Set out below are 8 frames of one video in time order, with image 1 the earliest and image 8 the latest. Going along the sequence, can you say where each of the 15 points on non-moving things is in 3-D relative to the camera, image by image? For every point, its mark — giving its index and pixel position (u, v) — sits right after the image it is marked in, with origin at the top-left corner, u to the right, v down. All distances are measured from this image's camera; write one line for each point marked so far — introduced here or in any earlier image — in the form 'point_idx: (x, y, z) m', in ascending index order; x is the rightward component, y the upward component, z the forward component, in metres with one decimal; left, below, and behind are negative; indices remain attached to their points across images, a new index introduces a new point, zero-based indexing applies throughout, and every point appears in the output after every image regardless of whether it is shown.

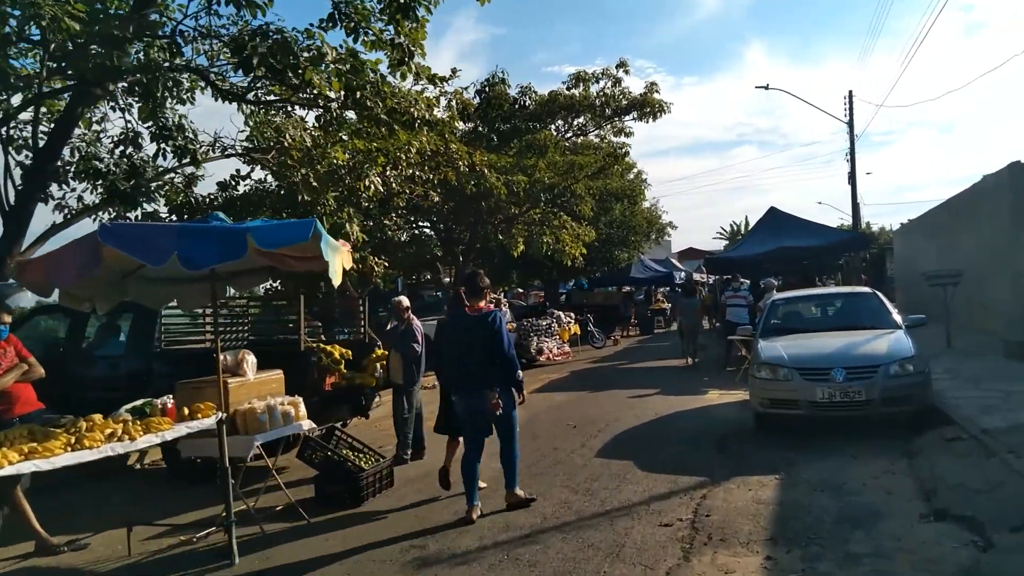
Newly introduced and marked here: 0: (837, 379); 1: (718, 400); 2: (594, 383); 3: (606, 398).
0: (+3.6, -1.0, +8.1) m
1: (+3.4, -1.9, +12.1) m
2: (+1.8, -2.1, +15.9) m
3: (+1.7, -2.0, +13.1) m
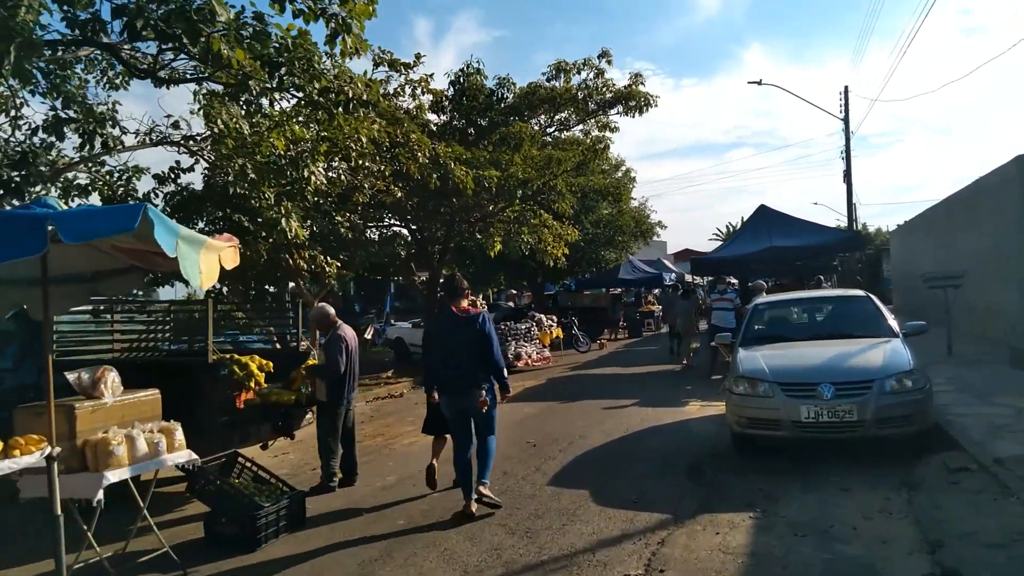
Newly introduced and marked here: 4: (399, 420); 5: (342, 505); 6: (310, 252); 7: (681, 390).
0: (+3.0, -1.1, +7.0) m
1: (+2.8, -1.9, +11.1) m
2: (+1.2, -2.1, +14.9) m
3: (+1.1, -2.0, +12.0) m
4: (-1.9, -2.3, +12.4) m
5: (-1.6, -2.1, +6.9) m
6: (-3.4, +0.7, +12.4) m
7: (+3.2, -2.0, +14.0) m
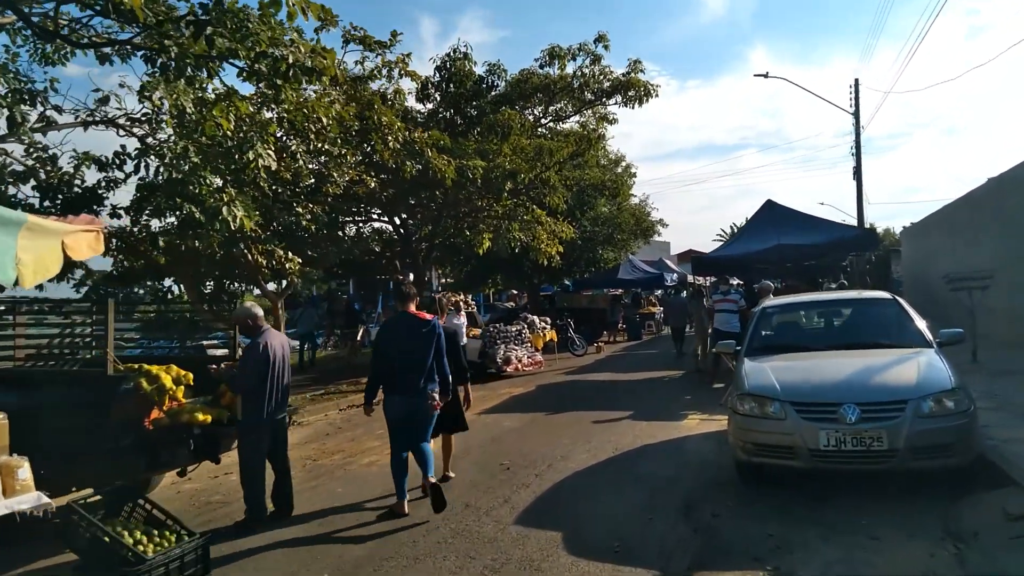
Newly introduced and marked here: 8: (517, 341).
0: (+2.7, -1.1, +5.8) m
1: (+2.5, -1.9, +9.9) m
2: (+0.9, -2.1, +13.7) m
3: (+0.8, -2.0, +10.8) m
4: (-2.2, -2.2, +11.3) m
5: (-1.9, -2.1, +5.8) m
6: (-3.7, +0.7, +11.2) m
7: (+2.9, -2.0, +12.8) m
8: (+0.1, -1.4, +18.8) m
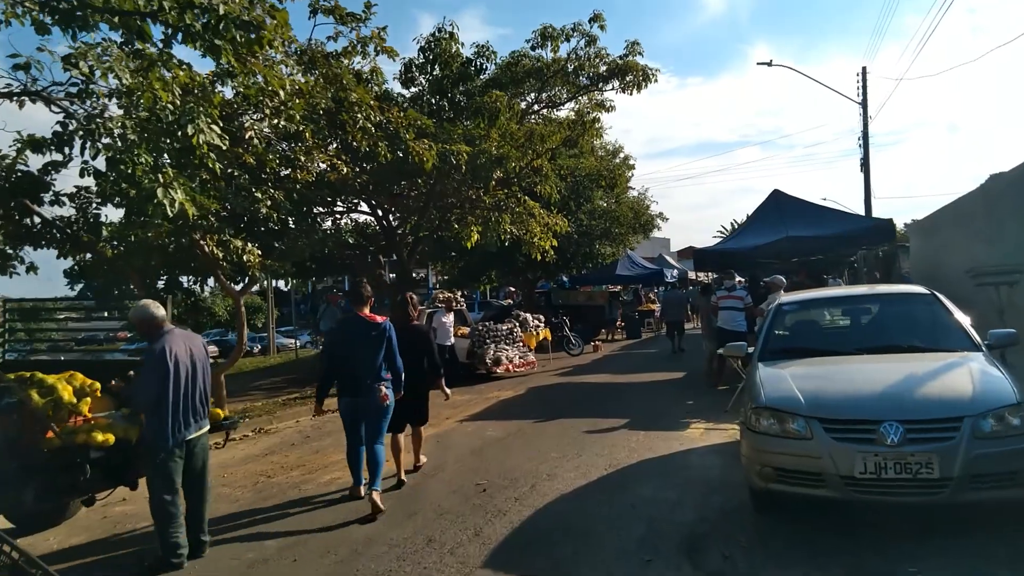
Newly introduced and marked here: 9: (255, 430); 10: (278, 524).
0: (+2.5, -1.0, +4.8) m
1: (+2.3, -1.9, +8.8) m
2: (+0.6, -2.0, +12.6) m
3: (+0.6, -2.0, +9.8) m
4: (-2.5, -2.2, +10.2) m
5: (-2.2, -2.0, +4.7) m
6: (-3.9, +0.7, +10.2) m
7: (+2.7, -1.9, +11.8) m
8: (-0.1, -1.3, +17.8) m
9: (-4.1, -2.3, +11.7) m
10: (-2.0, -2.1, +6.4) m
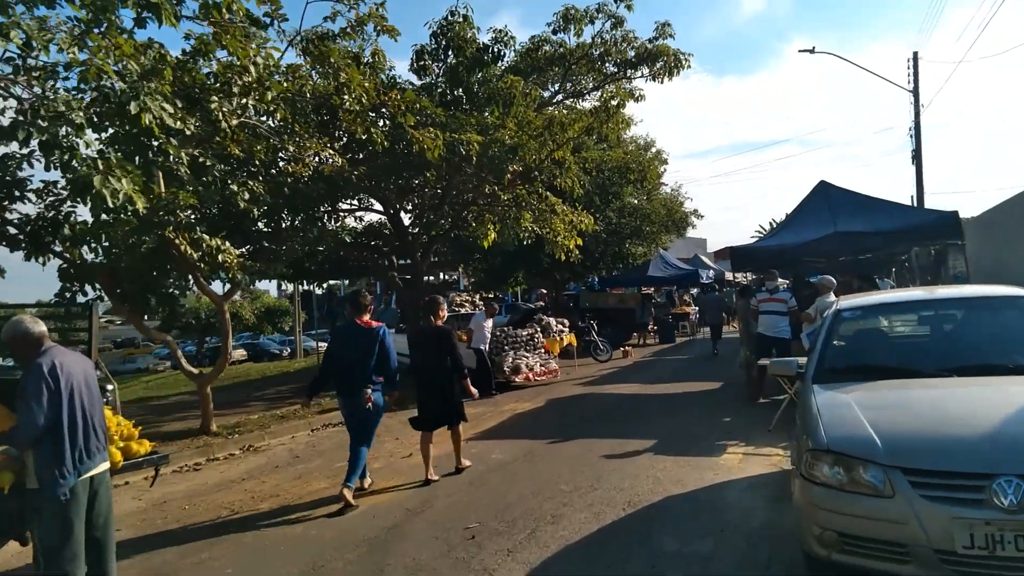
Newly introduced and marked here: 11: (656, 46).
0: (+2.3, -1.0, +3.4) m
1: (+2.3, -1.9, +7.5) m
2: (+0.9, -2.1, +11.4) m
3: (+0.7, -2.0, +8.5) m
4: (-2.3, -2.2, +9.1) m
5: (-2.3, -2.0, +3.6) m
6: (-3.8, +0.7, +9.1) m
7: (+2.9, -1.9, +10.4) m
8: (+0.4, -1.3, +16.5) m
9: (-3.9, -2.3, +10.6) m
10: (-2.1, -2.1, +5.2) m
11: (+3.3, +5.6, +16.8) m
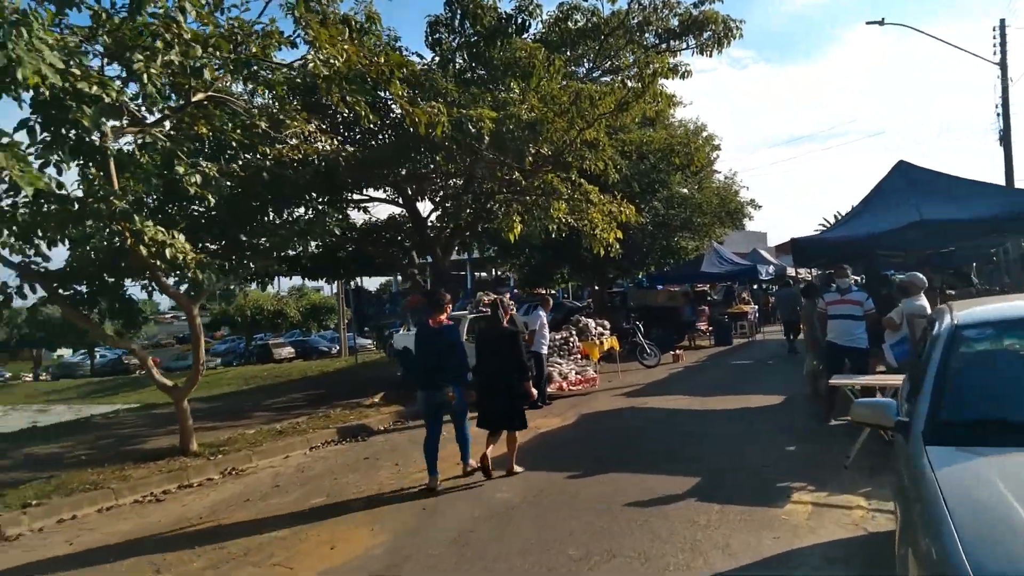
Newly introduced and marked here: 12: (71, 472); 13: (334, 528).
0: (+2.0, -1.1, +1.6) m
1: (+2.3, -1.9, +5.7) m
2: (+1.2, -2.1, +9.7) m
3: (+0.7, -2.0, +6.8) m
4: (-2.2, -2.2, +7.7) m
5: (-2.6, -2.1, +2.2) m
6: (-3.7, +0.7, +7.8) m
7: (+3.1, -1.9, +8.6) m
8: (+1.0, -1.3, +14.9) m
9: (-3.7, -2.4, +9.3) m
10: (-2.3, -2.1, +3.8) m
11: (+4.0, +5.7, +14.9) m
12: (-5.3, -2.2, +8.7) m
13: (-1.6, -2.1, +6.5) m
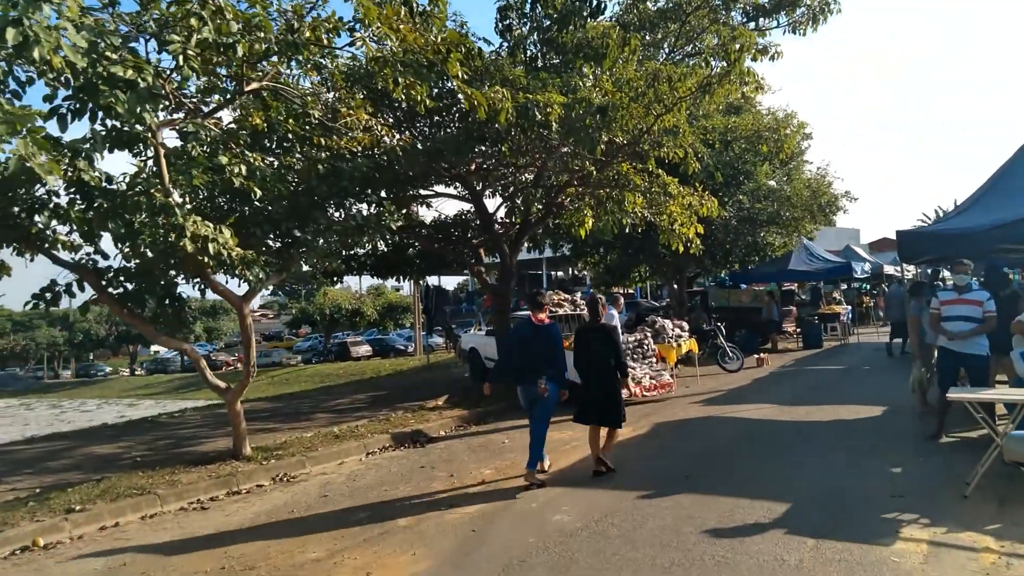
0: (+1.9, -1.1, +0.7) m
1: (+2.7, -1.9, +4.7) m
2: (+2.0, -2.1, +8.8) m
3: (+1.2, -2.0, +6.0) m
4: (-1.6, -2.2, +7.1) m
5: (-2.6, -2.1, +1.7) m
6: (-3.1, +0.7, +7.4) m
7: (+3.8, -1.9, +7.5) m
8: (+2.4, -1.3, +13.9) m
9: (-2.9, -2.3, +8.9) m
10: (-2.1, -2.1, +3.3) m
11: (+5.3, +5.7, +13.6) m
12: (-4.6, -2.2, +8.5) m
13: (-1.1, -2.1, +5.9) m
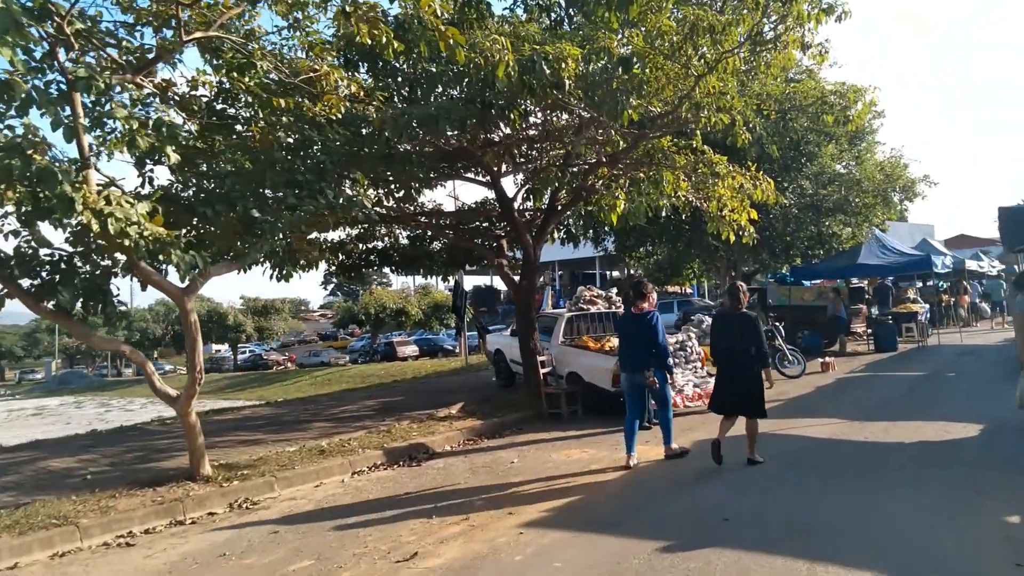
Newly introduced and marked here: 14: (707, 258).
0: (+1.3, -1.0, -1.1) m
1: (+2.3, -1.8, +2.9) m
2: (+1.9, -2.0, +7.0) m
3: (+1.0, -1.9, +4.3) m
4: (-1.8, -2.1, +5.6) m
5: (-3.2, -2.0, +0.3) m
6: (-3.2, +0.8, +6.0) m
7: (+3.6, -1.8, +5.5) m
8: (+2.8, -1.2, +12.1) m
9: (-2.9, -2.2, +7.5) m
10: (-2.6, -2.0, +1.8) m
11: (+5.7, +5.8, +11.6) m
12: (-4.6, -2.1, +7.2) m
13: (-1.4, -2.0, +4.4) m
14: (+5.1, +0.8, +18.8) m
